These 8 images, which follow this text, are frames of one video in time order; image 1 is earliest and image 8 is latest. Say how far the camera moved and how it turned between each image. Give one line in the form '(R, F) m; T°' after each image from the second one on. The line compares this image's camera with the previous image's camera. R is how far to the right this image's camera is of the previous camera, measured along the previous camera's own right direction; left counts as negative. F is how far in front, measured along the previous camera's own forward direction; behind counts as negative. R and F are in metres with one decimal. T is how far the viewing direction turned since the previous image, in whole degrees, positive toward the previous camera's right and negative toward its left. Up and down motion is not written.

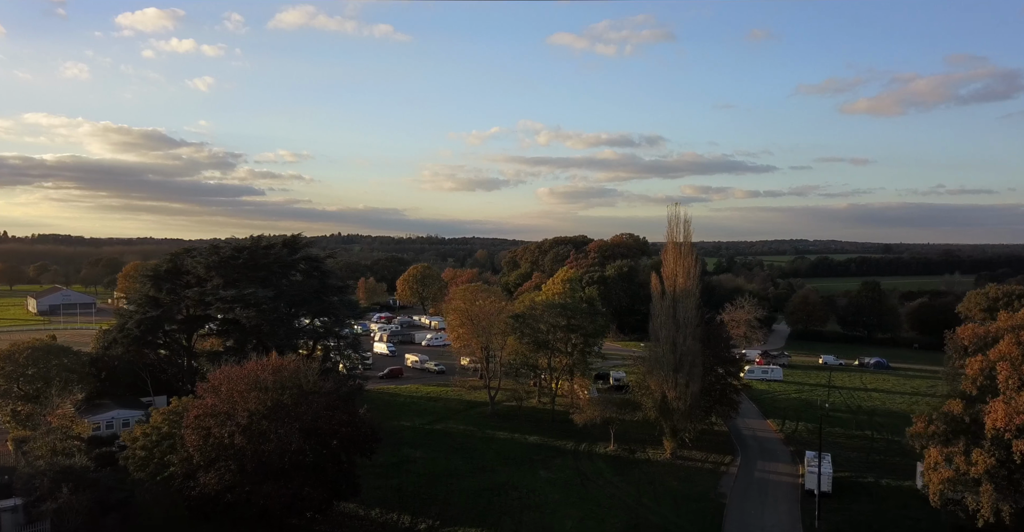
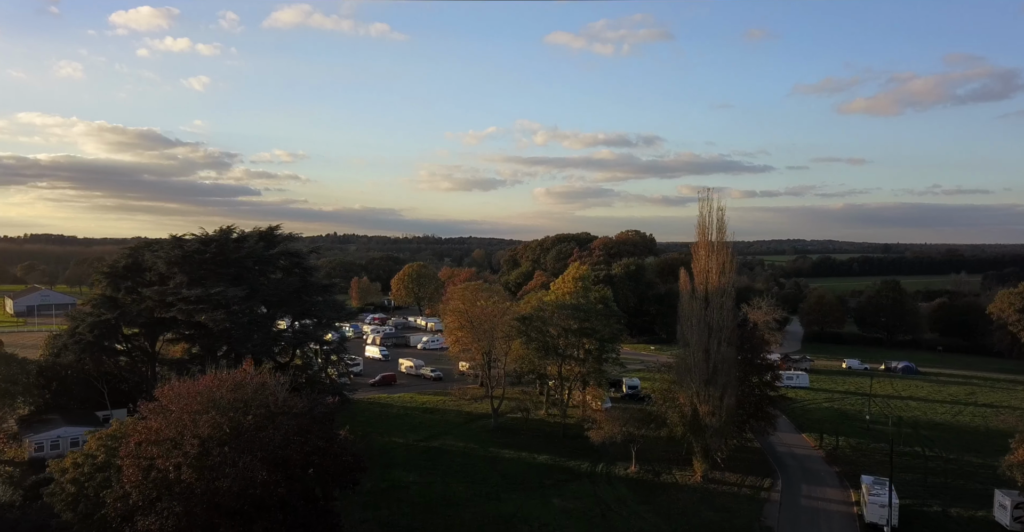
(-0.5, +5.8) m; 0°
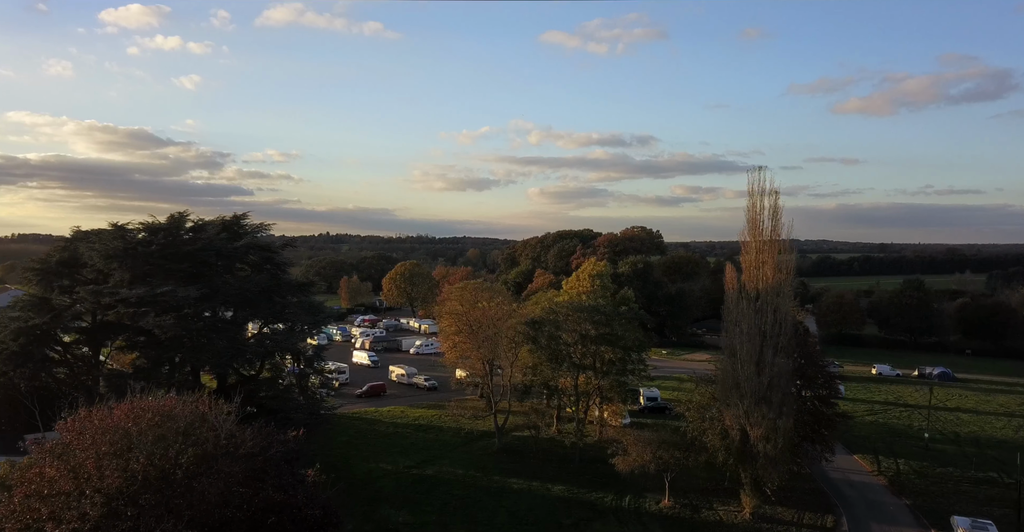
(-0.6, +6.7) m; 0°
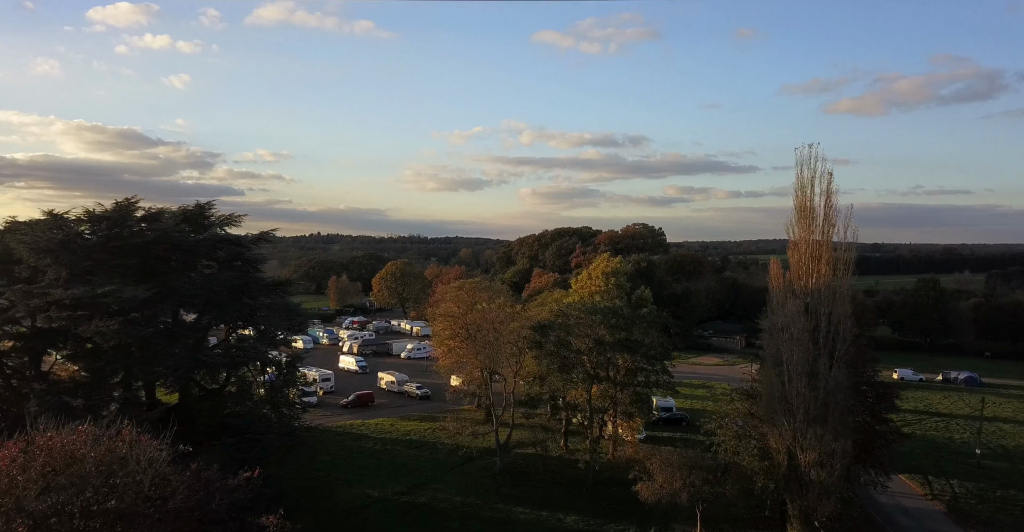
(-0.5, +4.9) m; +1°
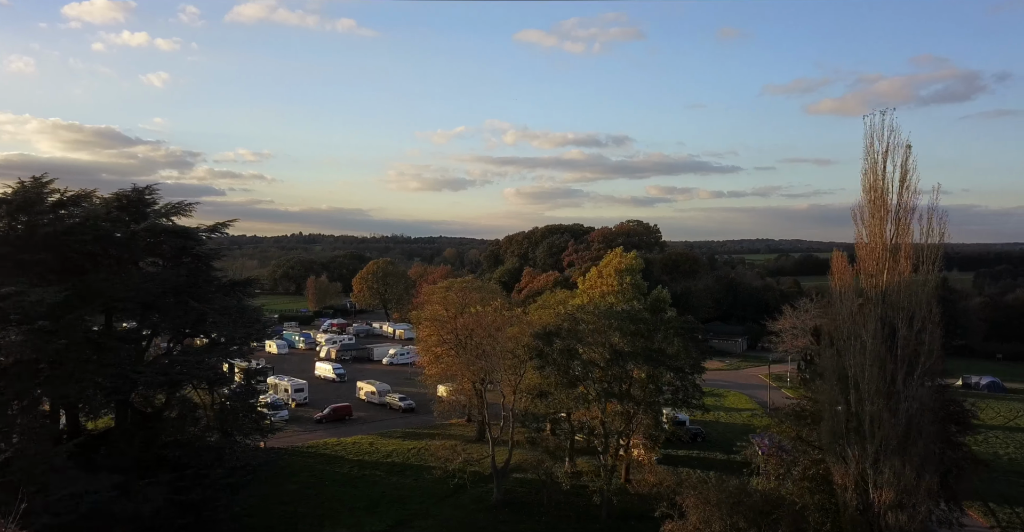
(-0.6, +5.3) m; +1°
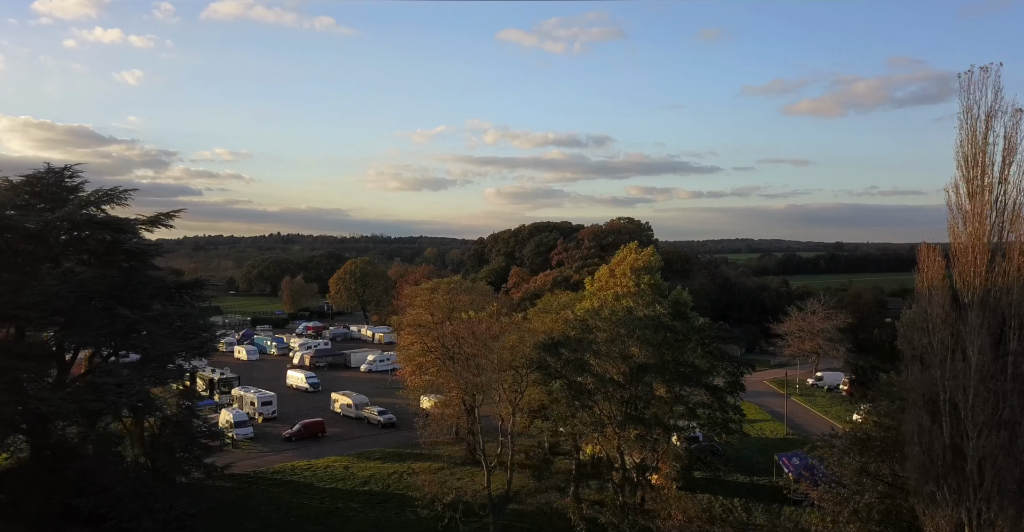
(-0.6, +4.8) m; +1°
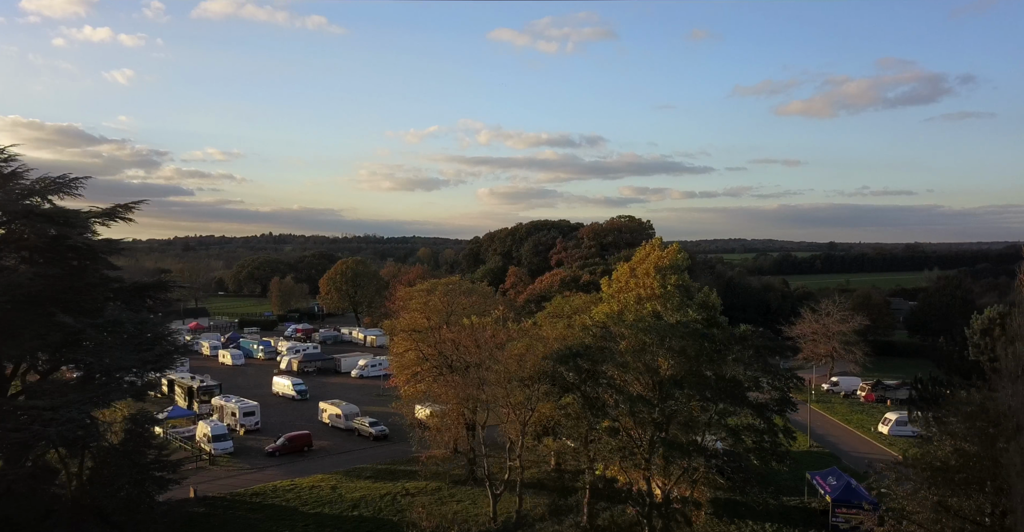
(-0.4, +3.3) m; 0°
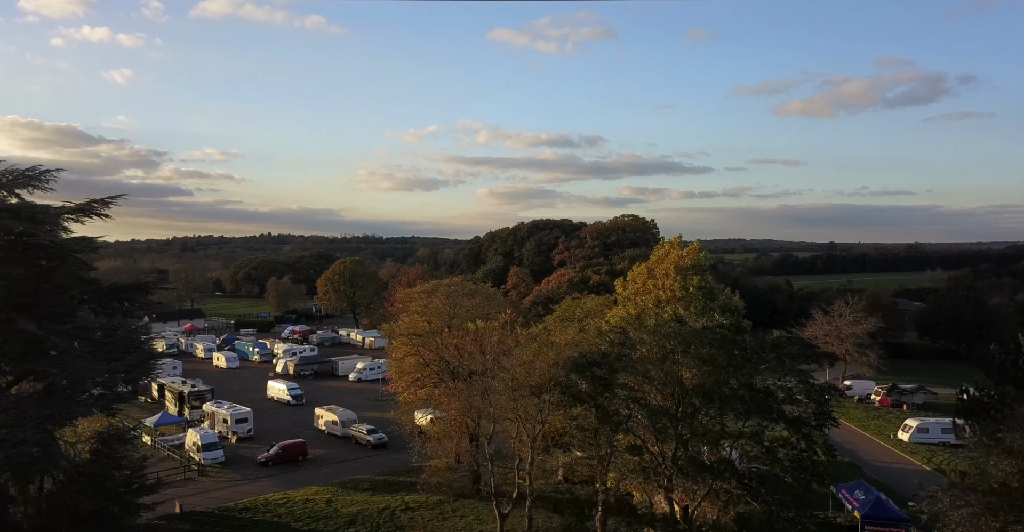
(-0.2, +1.8) m; 0°
